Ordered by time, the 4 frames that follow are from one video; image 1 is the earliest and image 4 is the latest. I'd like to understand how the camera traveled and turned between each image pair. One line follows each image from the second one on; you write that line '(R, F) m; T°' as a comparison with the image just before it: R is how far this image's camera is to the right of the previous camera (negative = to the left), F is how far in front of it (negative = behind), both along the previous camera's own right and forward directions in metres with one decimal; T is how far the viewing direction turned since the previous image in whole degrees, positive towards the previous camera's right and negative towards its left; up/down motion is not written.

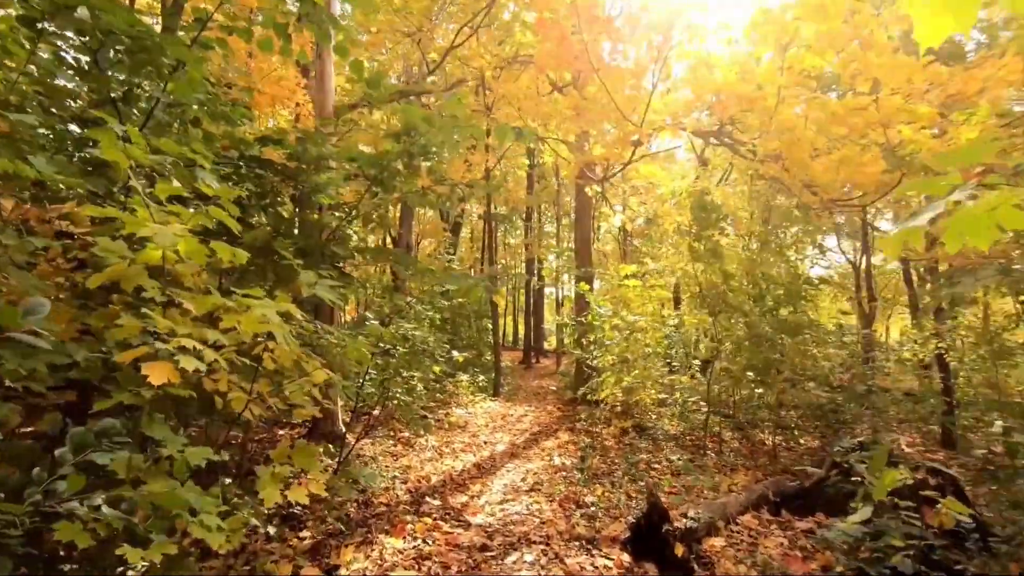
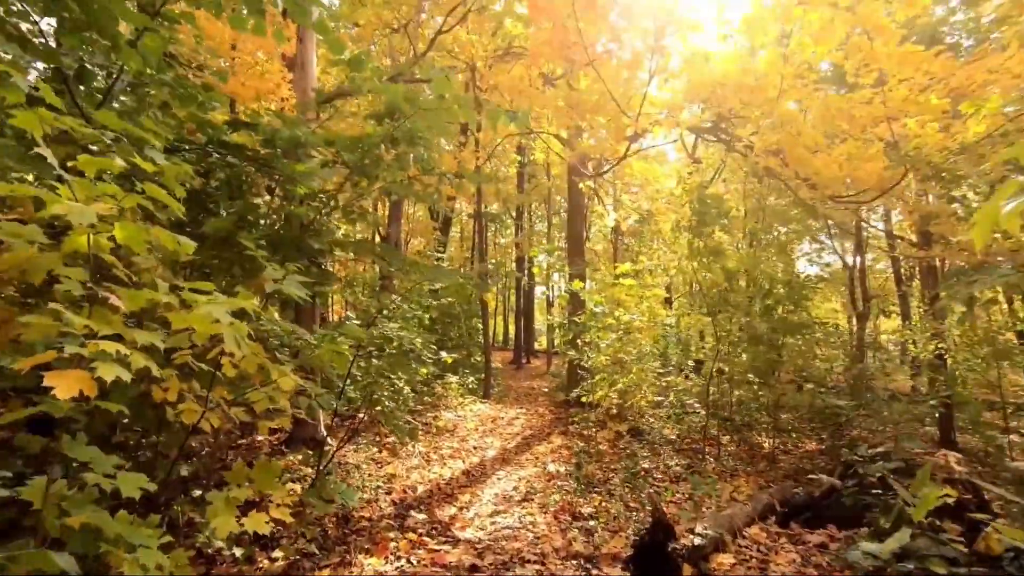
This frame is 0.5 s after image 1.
(0.0, +0.2) m; +1°
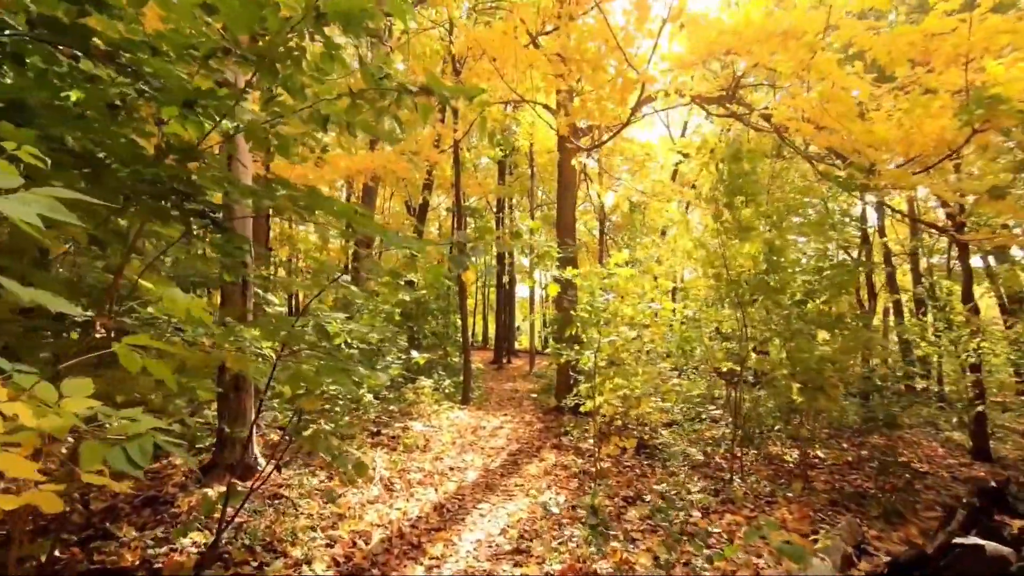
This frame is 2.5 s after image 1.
(-0.1, +1.1) m; +2°
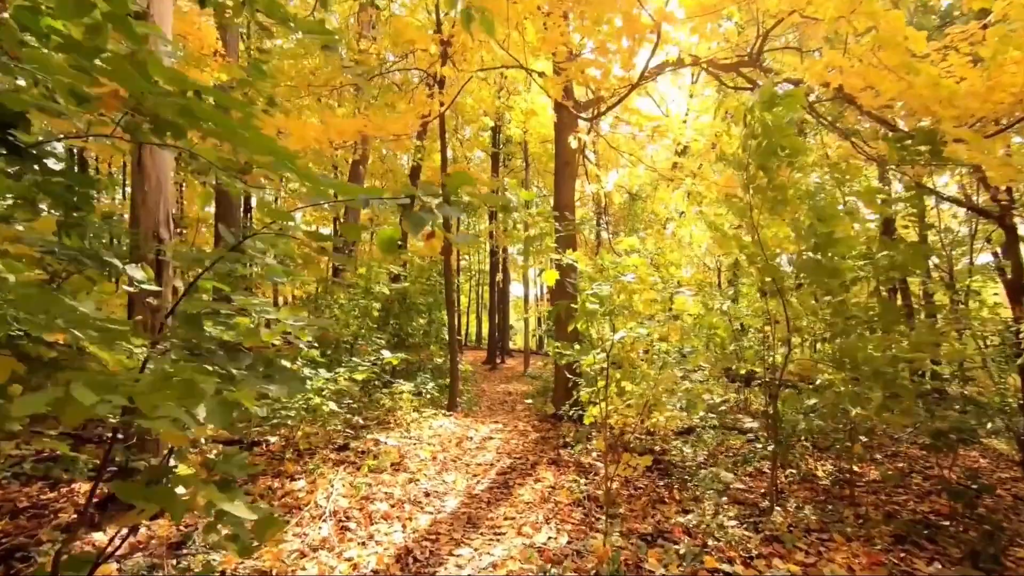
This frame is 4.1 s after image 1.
(0.0, +0.9) m; +1°
